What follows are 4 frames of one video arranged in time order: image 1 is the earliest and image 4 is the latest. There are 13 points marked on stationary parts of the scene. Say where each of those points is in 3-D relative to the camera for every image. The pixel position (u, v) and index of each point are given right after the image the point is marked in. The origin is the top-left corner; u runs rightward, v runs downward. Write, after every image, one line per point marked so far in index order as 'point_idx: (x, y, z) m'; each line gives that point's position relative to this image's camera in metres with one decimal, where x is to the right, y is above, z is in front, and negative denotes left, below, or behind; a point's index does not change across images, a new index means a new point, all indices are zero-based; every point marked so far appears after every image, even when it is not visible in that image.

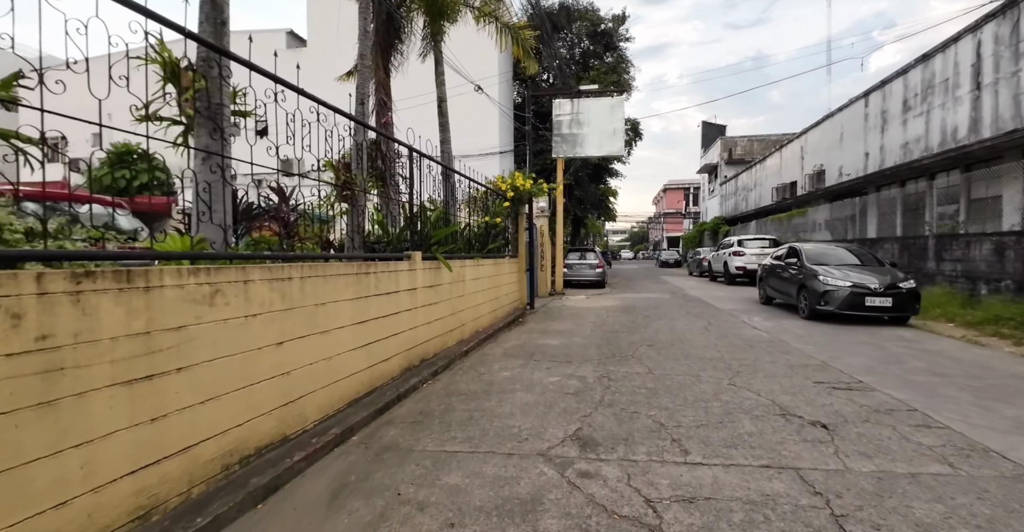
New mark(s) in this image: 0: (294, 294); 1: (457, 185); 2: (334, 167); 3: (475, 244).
0: (-1.7, -0.2, +3.9) m
1: (-0.9, +1.4, +9.0) m
2: (-1.9, +1.1, +5.6) m
3: (-0.7, +0.4, +9.2) m
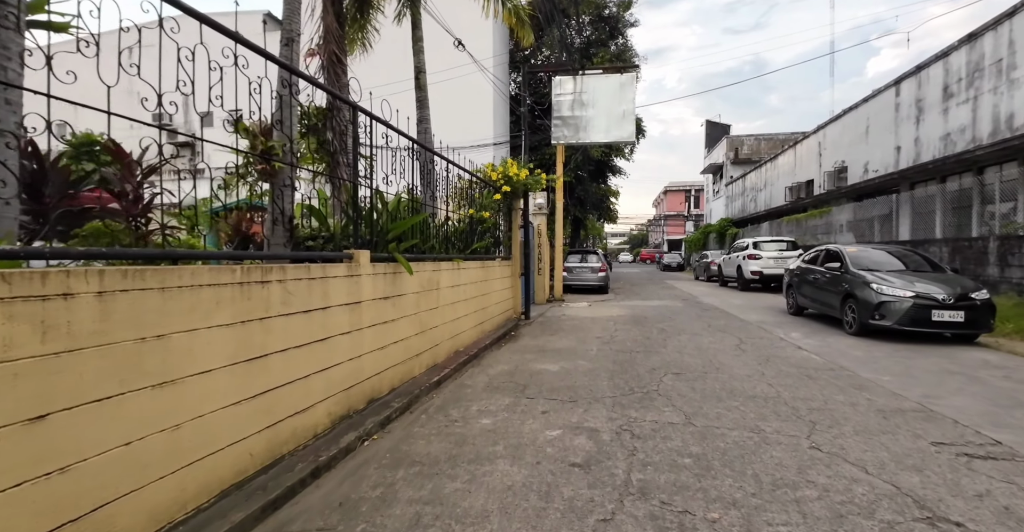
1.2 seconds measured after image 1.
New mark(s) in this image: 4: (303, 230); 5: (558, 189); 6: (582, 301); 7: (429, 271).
0: (-1.8, -0.2, +2.2) m
1: (-1.0, +1.3, +7.2) m
2: (-2.1, +1.1, +3.8) m
3: (-0.8, +0.3, +7.5) m
4: (-1.9, +0.3, +4.6) m
5: (+1.4, +2.3, +15.7) m
6: (+2.1, -1.1, +15.5) m
7: (-1.0, -0.1, +5.9) m
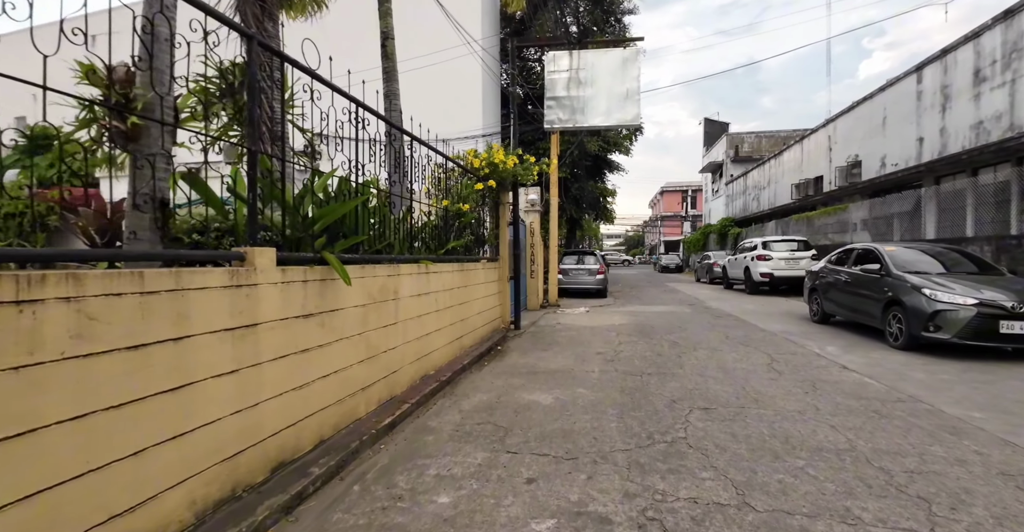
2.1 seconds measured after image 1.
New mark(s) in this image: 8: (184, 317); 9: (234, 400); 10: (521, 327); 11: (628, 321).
0: (-2.0, -0.3, +0.8) m
1: (-1.2, +1.3, +5.8) m
2: (-2.2, +1.0, +2.4) m
3: (-1.0, +0.3, +6.1) m
4: (-2.1, +0.3, +3.2) m
5: (+1.1, +2.3, +14.3) m
6: (+1.9, -1.1, +14.2) m
7: (-1.1, -0.1, +4.5) m
8: (-1.6, -0.2, +2.5) m
9: (-1.5, -0.7, +2.8) m
10: (+0.2, -1.2, +9.8) m
11: (+2.4, -1.1, +10.7) m
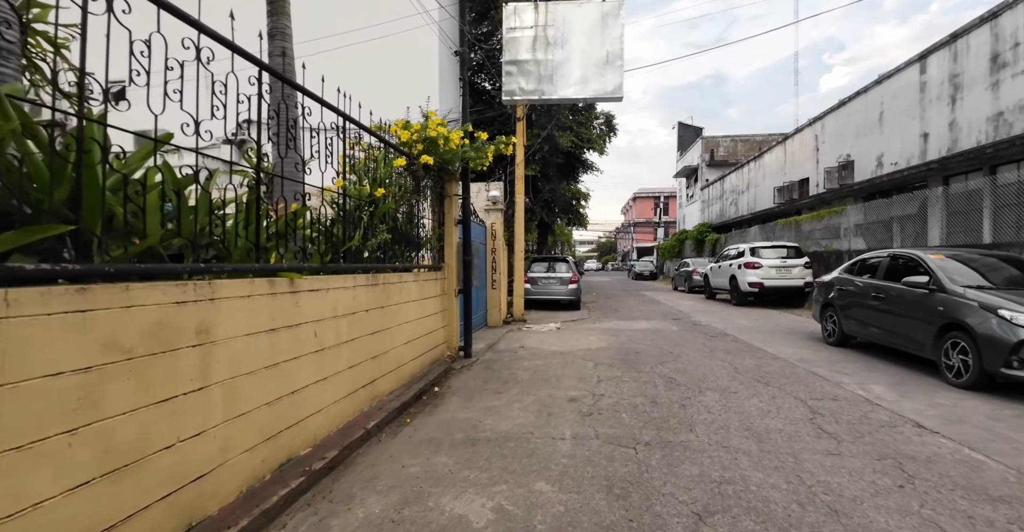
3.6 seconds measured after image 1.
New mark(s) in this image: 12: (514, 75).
0: (-2.2, -0.3, -1.4) m
1: (-1.8, +1.2, +3.7) m
2: (-2.6, +1.0, +0.2) m
3: (-1.6, +0.2, +4.0) m
4: (-2.5, +0.2, +1.0) m
5: (+0.1, +2.1, +12.3) m
6: (+0.9, -1.3, +12.2) m
7: (-1.6, -0.2, +2.4) m
8: (-2.0, -0.3, +0.3) m
9: (-1.9, -0.8, +0.6) m
10: (-0.6, -1.3, +7.8) m
11: (+1.6, -1.3, +8.7) m
12: (0.0, +2.9, +8.1) m
